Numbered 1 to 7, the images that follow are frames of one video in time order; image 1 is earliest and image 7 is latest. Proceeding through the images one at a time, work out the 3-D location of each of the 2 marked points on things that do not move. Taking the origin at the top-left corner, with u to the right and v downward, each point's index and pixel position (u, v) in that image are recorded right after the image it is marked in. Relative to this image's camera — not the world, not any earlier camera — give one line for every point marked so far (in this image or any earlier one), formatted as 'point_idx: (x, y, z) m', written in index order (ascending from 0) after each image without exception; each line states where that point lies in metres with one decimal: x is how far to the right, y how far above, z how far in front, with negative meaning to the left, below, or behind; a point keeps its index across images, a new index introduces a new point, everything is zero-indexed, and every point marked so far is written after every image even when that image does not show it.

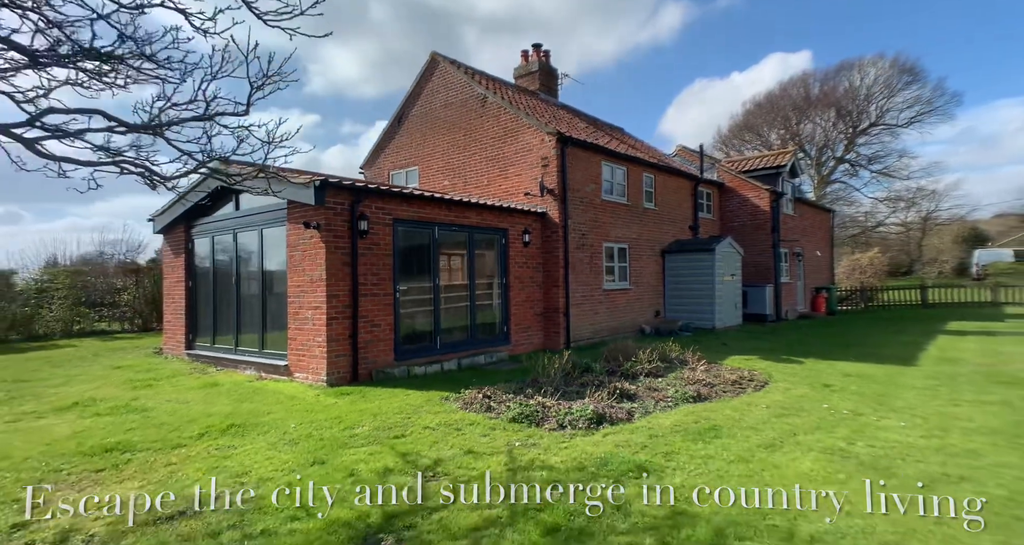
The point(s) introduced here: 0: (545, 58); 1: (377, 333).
0: (+1.0, +6.9, +16.5) m
1: (-2.2, -1.0, +8.5) m
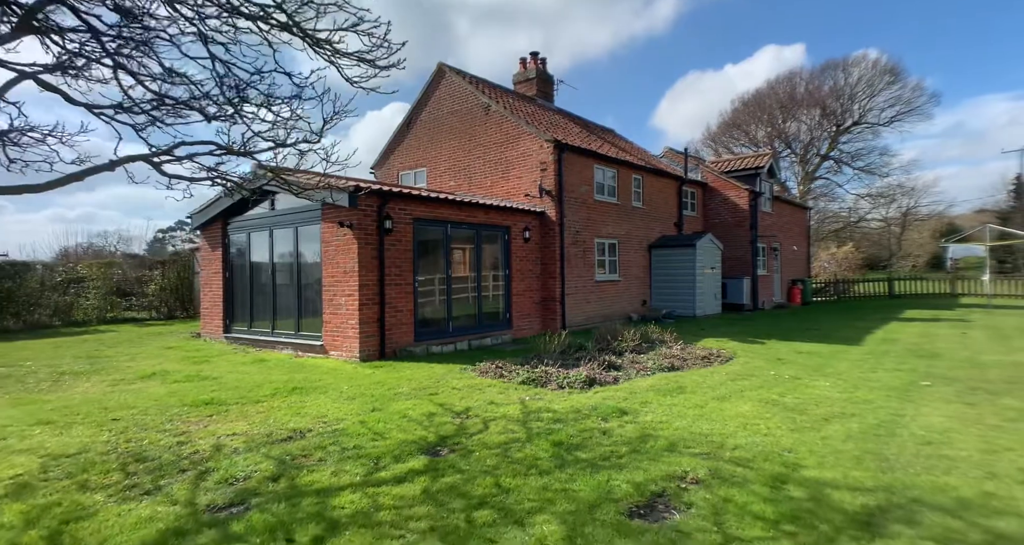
0: (+1.0, +7.2, +17.8) m
1: (-2.2, -0.8, +9.8) m
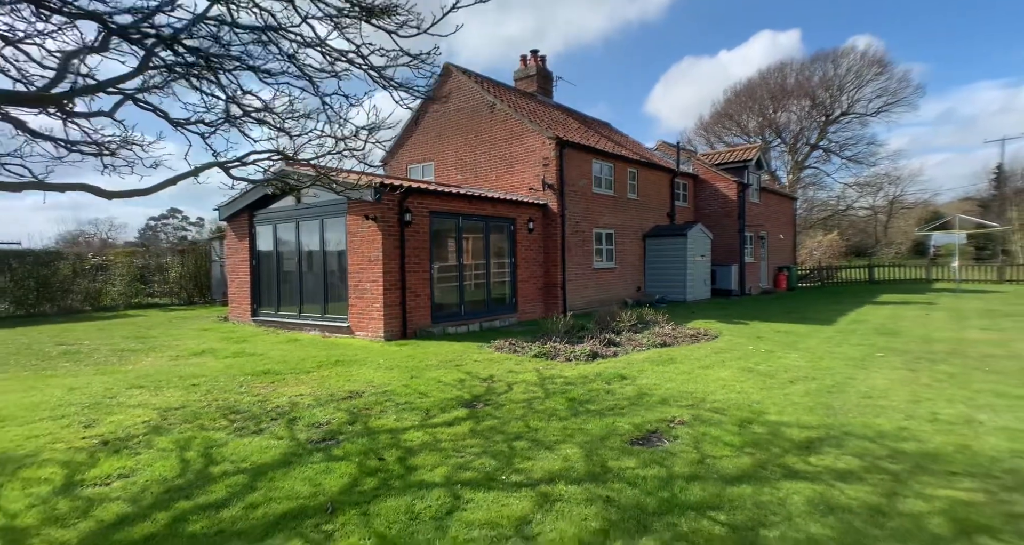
0: (+1.1, +7.6, +18.7) m
1: (-2.0, -0.6, +10.9) m
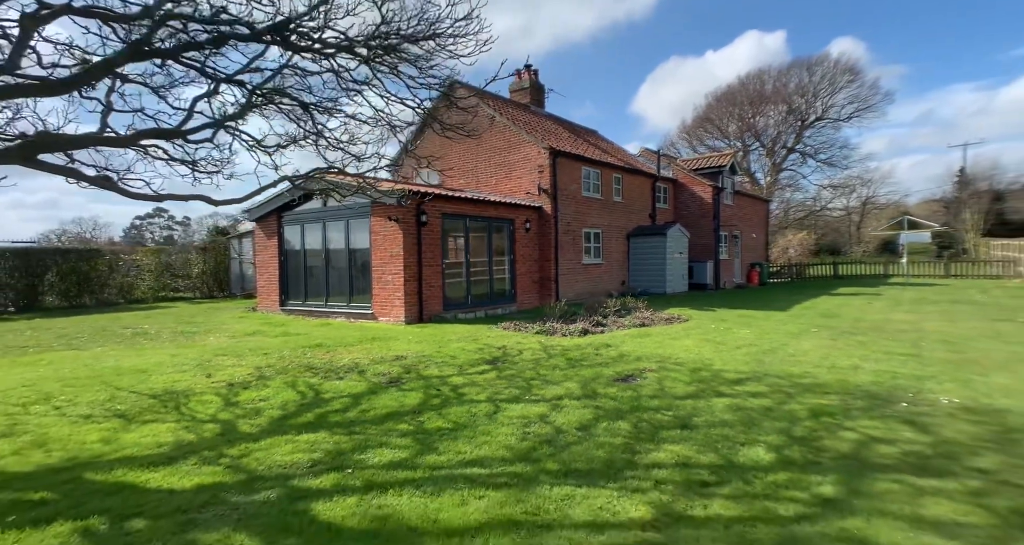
0: (+0.9, +7.8, +20.4) m
1: (-1.9, -0.4, +12.6) m
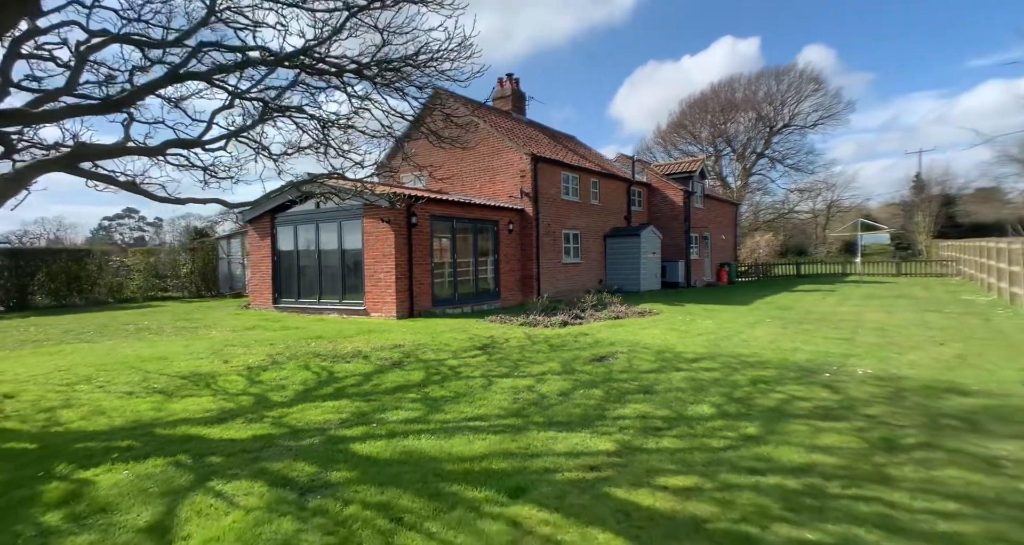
0: (+0.1, +7.8, +21.3) m
1: (-2.4, -0.4, +13.3) m
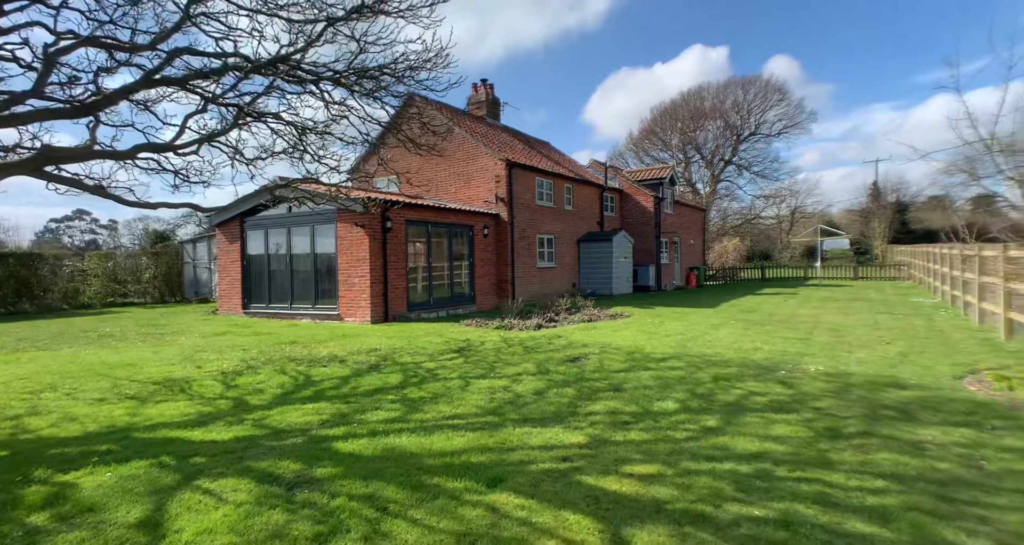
0: (-1.0, +7.6, +21.6) m
1: (-3.0, -0.5, +13.4) m
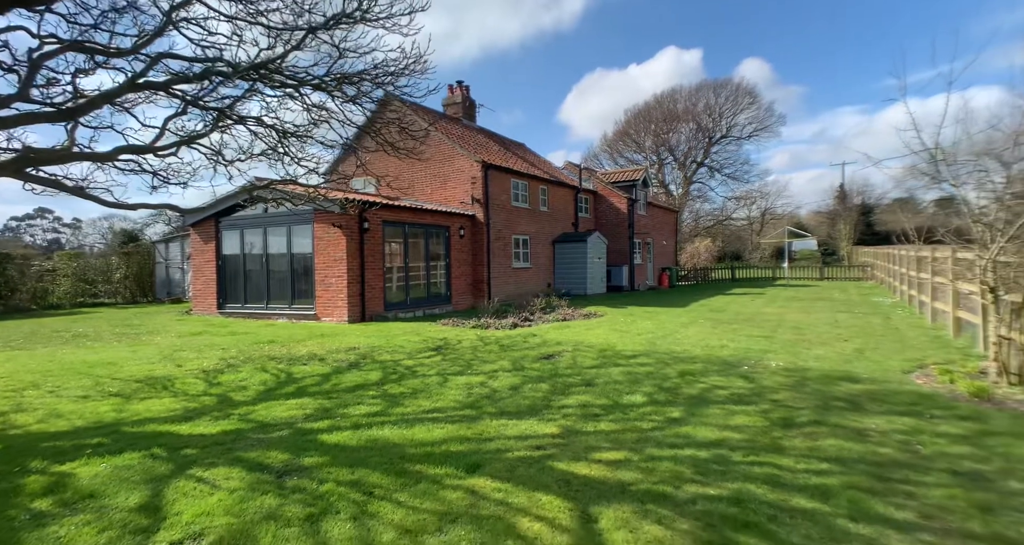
0: (-1.9, +7.6, +21.8) m
1: (-3.6, -0.5, +13.5) m
